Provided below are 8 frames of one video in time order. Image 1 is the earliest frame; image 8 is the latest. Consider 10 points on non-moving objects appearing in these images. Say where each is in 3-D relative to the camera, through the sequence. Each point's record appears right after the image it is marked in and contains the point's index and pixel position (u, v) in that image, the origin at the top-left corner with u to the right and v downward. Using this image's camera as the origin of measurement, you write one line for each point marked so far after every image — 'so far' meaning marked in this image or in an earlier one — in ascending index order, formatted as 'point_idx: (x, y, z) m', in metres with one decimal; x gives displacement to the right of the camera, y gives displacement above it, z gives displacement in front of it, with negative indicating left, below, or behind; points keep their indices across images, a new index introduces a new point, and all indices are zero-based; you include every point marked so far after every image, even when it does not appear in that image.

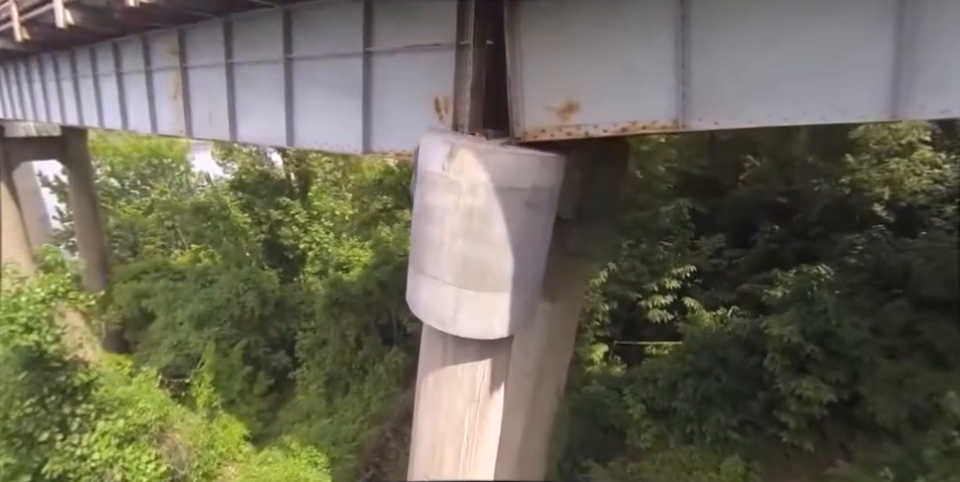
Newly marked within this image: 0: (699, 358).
0: (+4.0, -2.1, +11.3) m
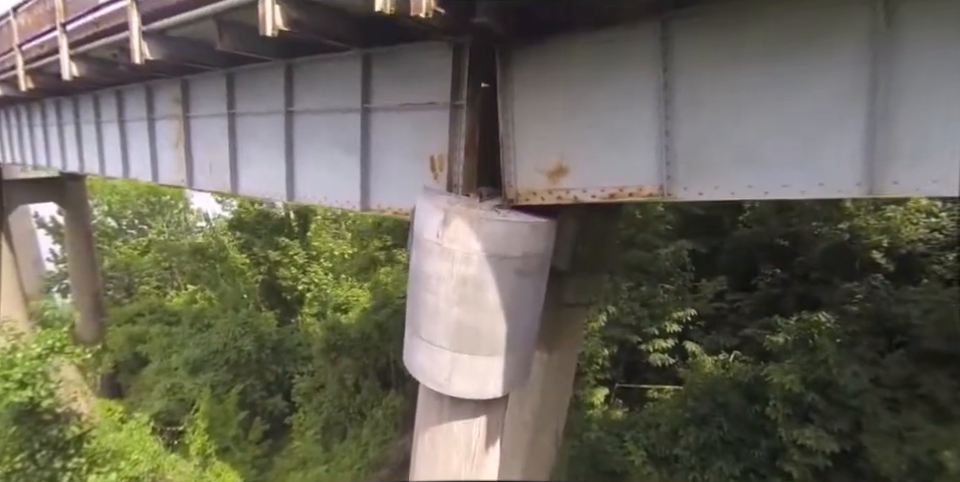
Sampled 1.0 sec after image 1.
0: (+3.9, -2.9, +11.1) m
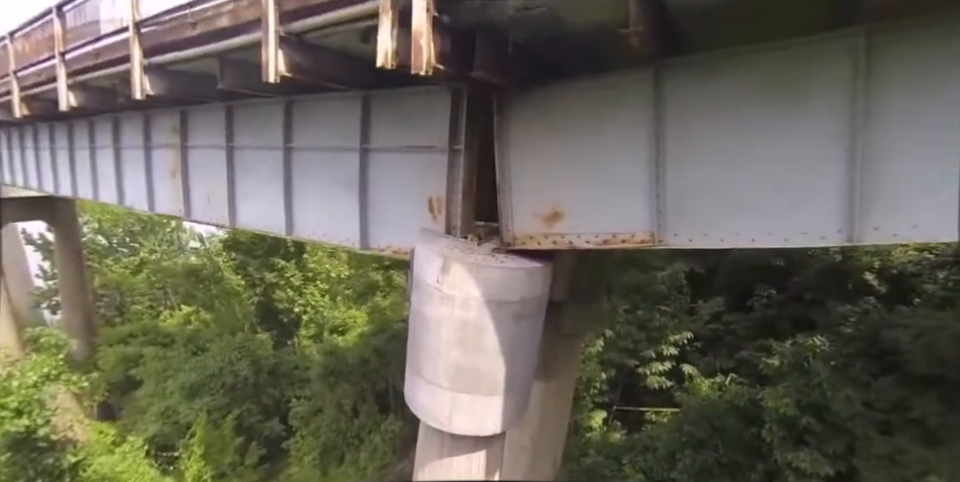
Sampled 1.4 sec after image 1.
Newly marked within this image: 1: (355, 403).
0: (+3.9, -3.4, +11.3) m
1: (-2.8, -3.6, +13.9) m
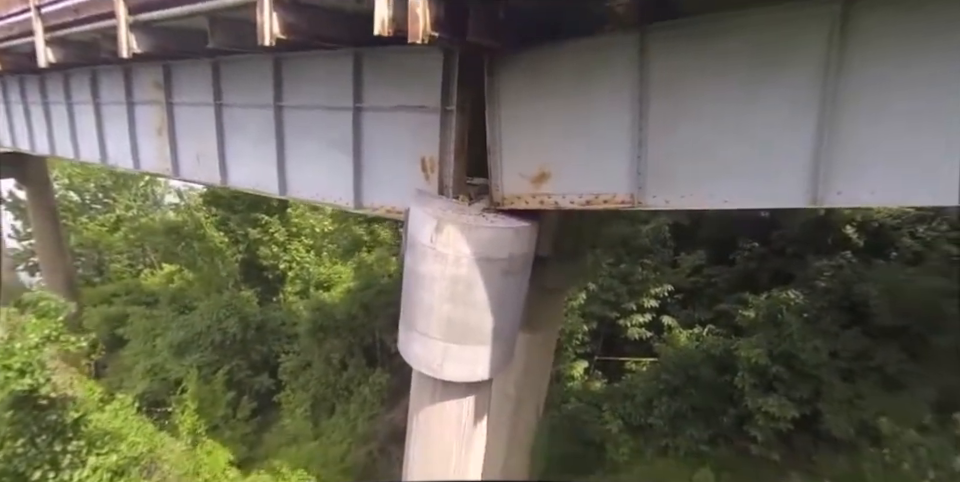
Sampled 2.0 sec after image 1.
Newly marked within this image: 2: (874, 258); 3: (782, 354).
0: (+3.7, -2.6, +11.9) m
1: (-3.1, -2.6, +14.3) m
2: (+7.6, -0.3, +12.1) m
3: (+5.2, -1.9, +10.8) m
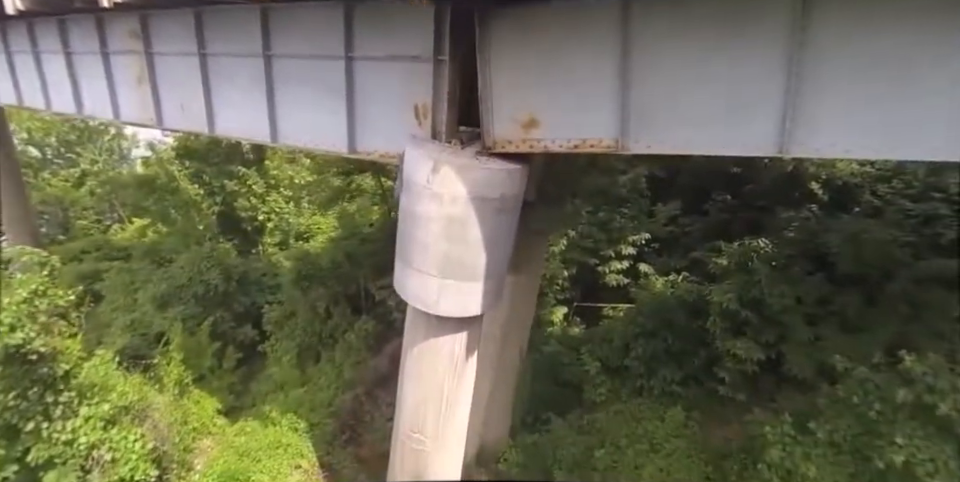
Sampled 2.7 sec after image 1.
0: (+3.3, -1.6, +12.6) m
1: (-3.5, -1.5, +14.6) m
2: (+7.2, +0.7, +12.8) m
3: (+4.9, -1.0, +11.5) m
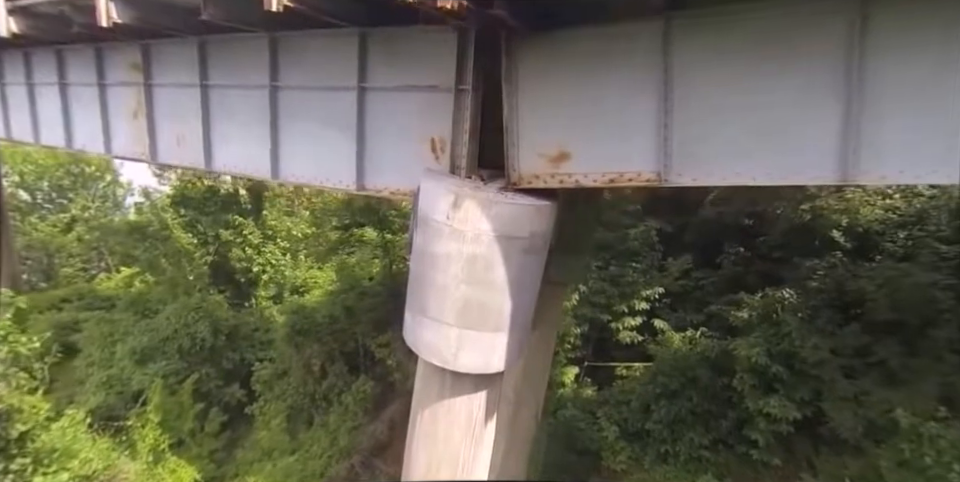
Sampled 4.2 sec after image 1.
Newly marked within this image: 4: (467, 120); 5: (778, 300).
0: (+3.5, -2.6, +11.6) m
1: (-3.4, -2.7, +13.5) m
2: (+7.4, -0.4, +12.2) m
3: (+5.1, -1.9, +10.6) m
4: (0.0, +1.3, +6.6) m
5: (+5.4, -1.1, +11.3) m
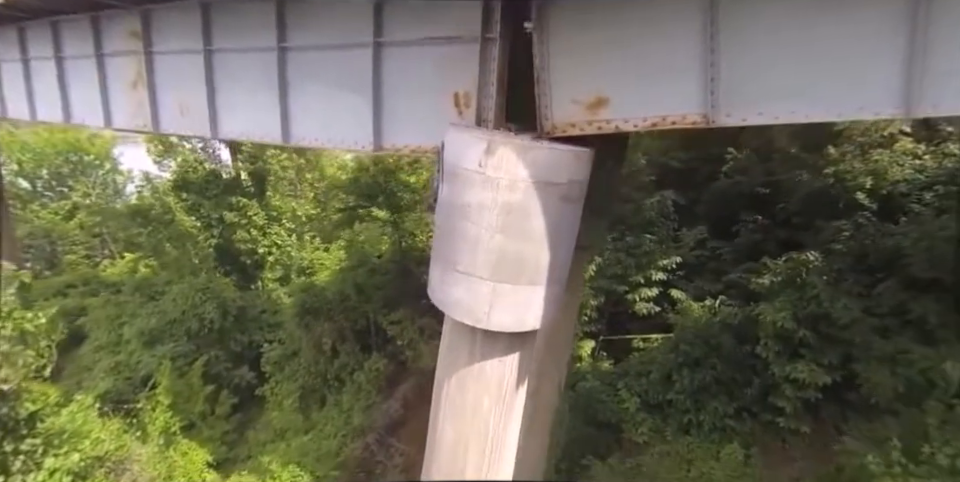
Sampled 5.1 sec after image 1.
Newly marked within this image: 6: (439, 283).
0: (+3.8, -2.0, +11.3) m
1: (-3.1, -2.2, +13.2) m
2: (+7.7, +0.3, +11.9) m
3: (+5.4, -1.3, +10.3) m
4: (+0.2, +1.8, +6.3) m
5: (+5.6, -0.4, +11.0) m
6: (-0.3, -0.4, +6.2) m
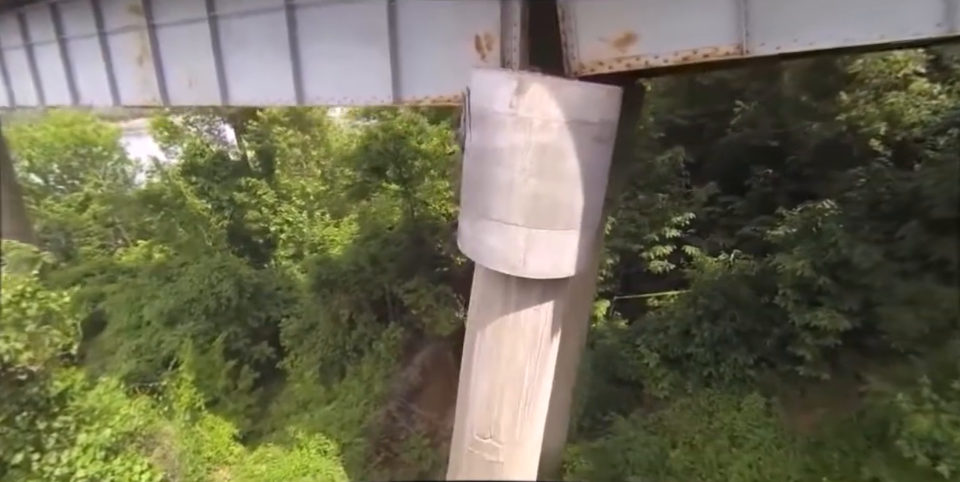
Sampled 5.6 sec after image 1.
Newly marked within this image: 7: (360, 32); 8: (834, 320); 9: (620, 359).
0: (+4.1, -1.1, +11.3) m
1: (-2.7, -1.6, +13.3) m
2: (+7.9, +1.3, +11.8) m
3: (+5.7, -0.4, +10.3) m
4: (+0.3, +2.3, +6.2) m
5: (+5.9, +0.5, +10.9) m
6: (-0.1, +0.1, +6.2) m
7: (-1.5, +2.5, +7.6) m
8: (+5.6, -1.3, +10.0) m
9: (+2.5, -2.2, +11.6) m
